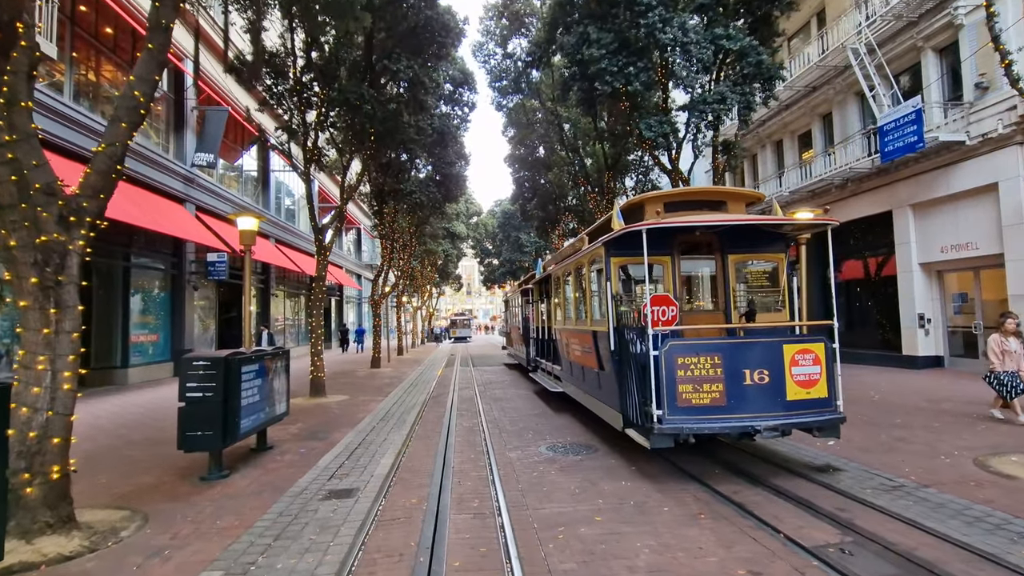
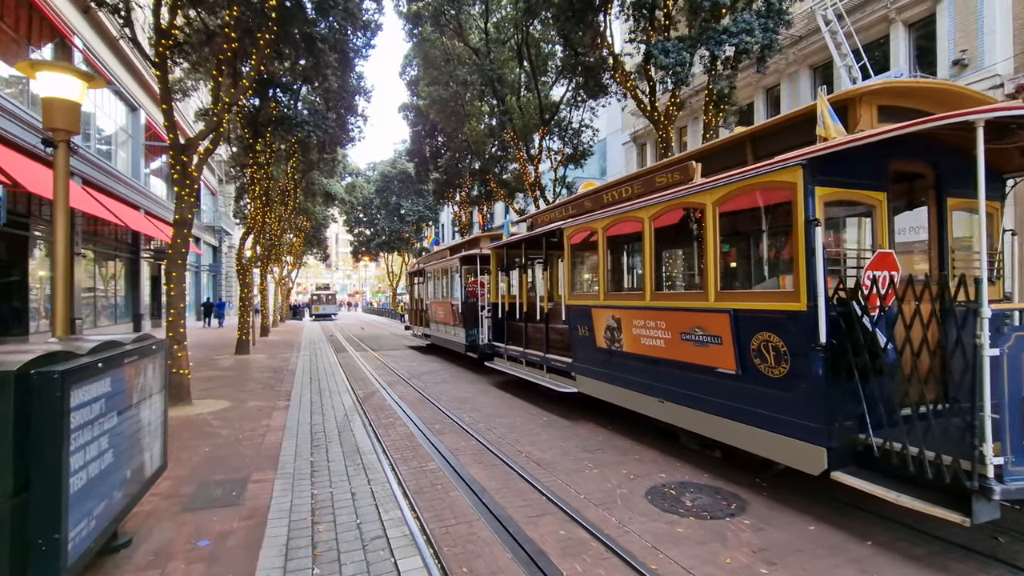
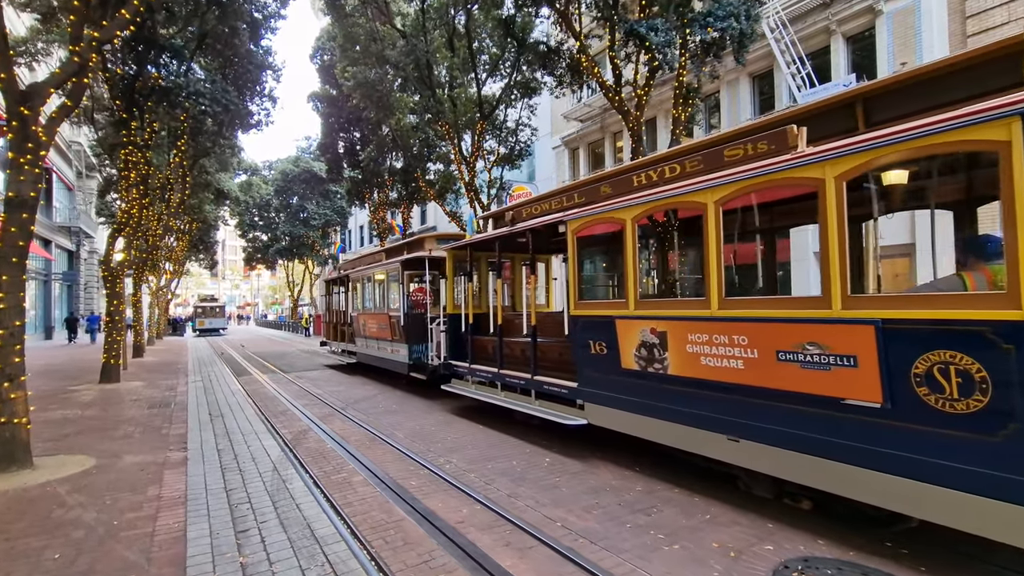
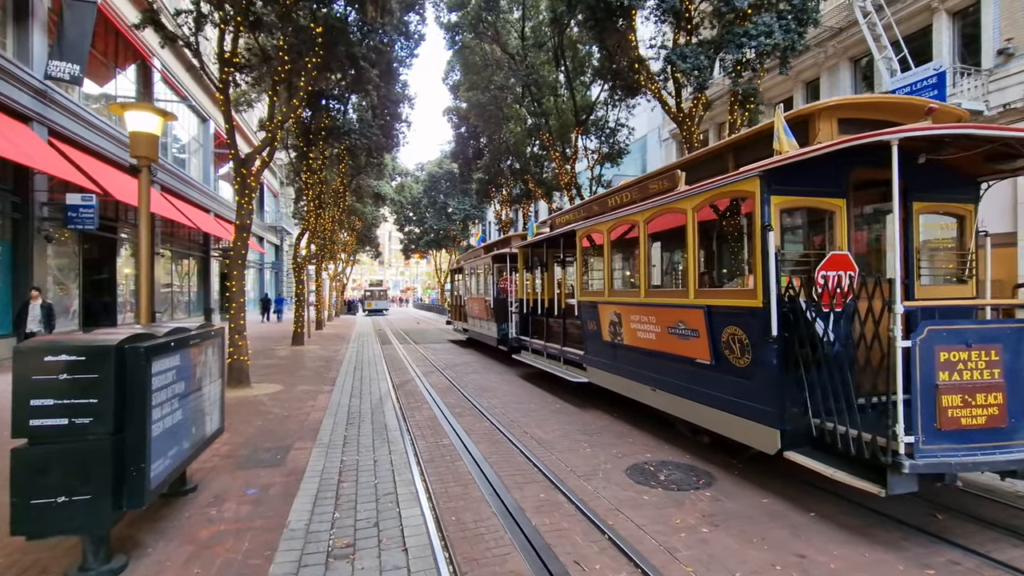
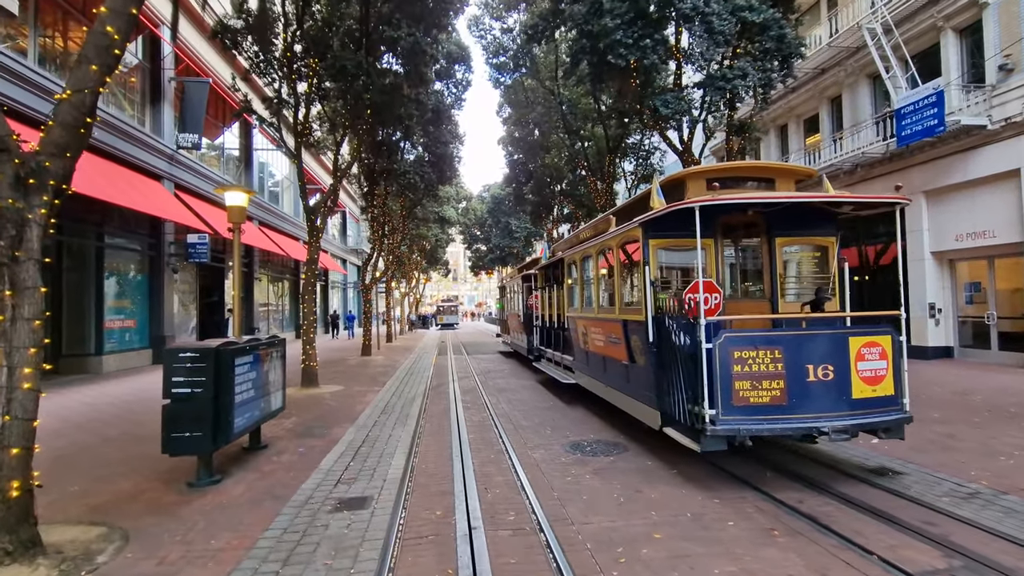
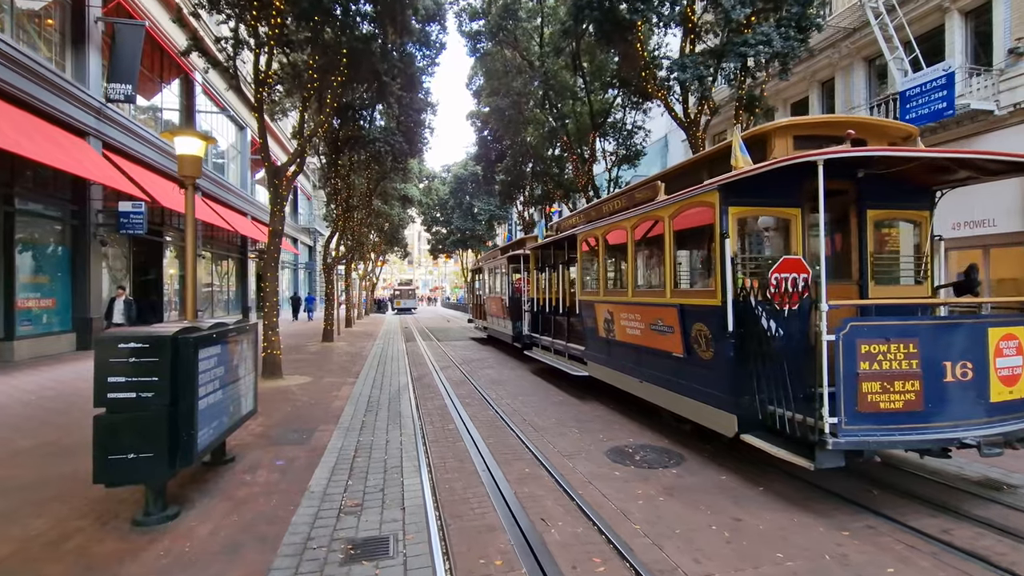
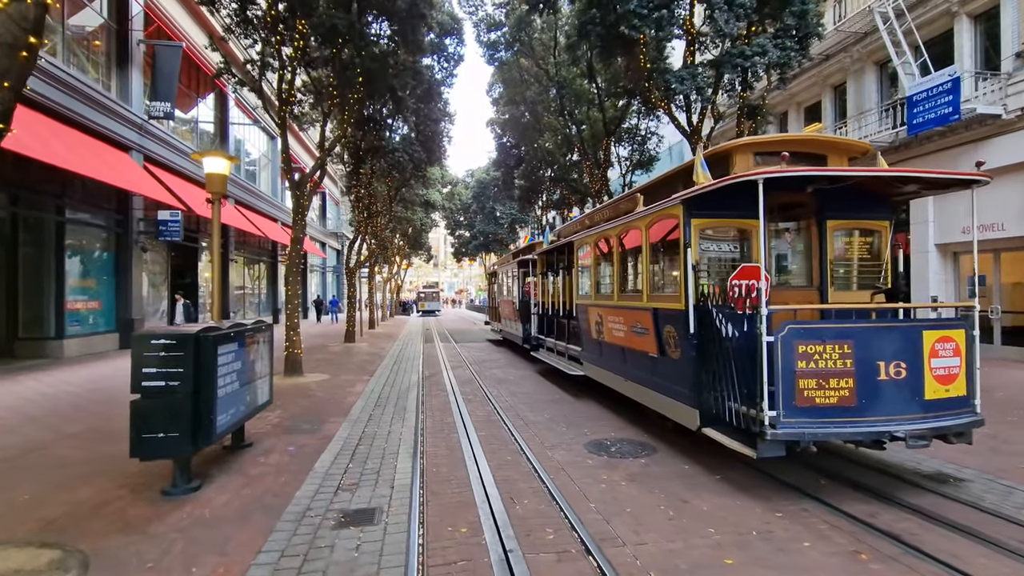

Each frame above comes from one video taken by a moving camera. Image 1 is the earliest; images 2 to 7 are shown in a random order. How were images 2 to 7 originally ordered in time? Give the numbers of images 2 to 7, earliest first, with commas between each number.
5, 7, 6, 4, 2, 3
